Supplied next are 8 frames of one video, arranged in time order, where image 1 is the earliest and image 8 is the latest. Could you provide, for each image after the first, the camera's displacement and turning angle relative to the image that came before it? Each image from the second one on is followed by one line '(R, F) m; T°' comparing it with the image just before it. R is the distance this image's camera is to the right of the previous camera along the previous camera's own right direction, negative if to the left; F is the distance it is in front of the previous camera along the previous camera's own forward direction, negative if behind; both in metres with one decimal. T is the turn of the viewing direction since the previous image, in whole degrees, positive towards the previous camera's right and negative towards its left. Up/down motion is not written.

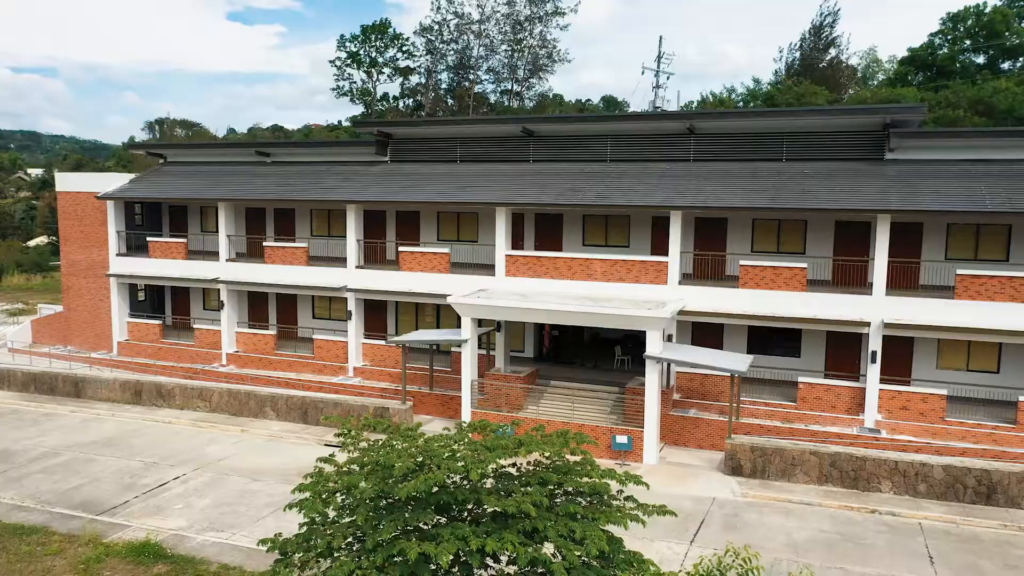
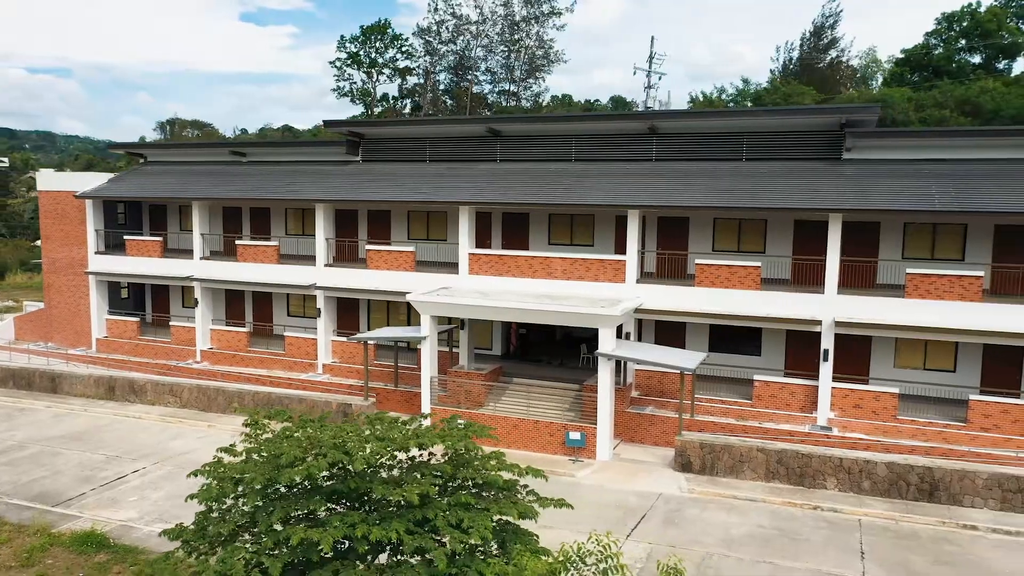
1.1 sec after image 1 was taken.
(+1.4, -0.2) m; -1°
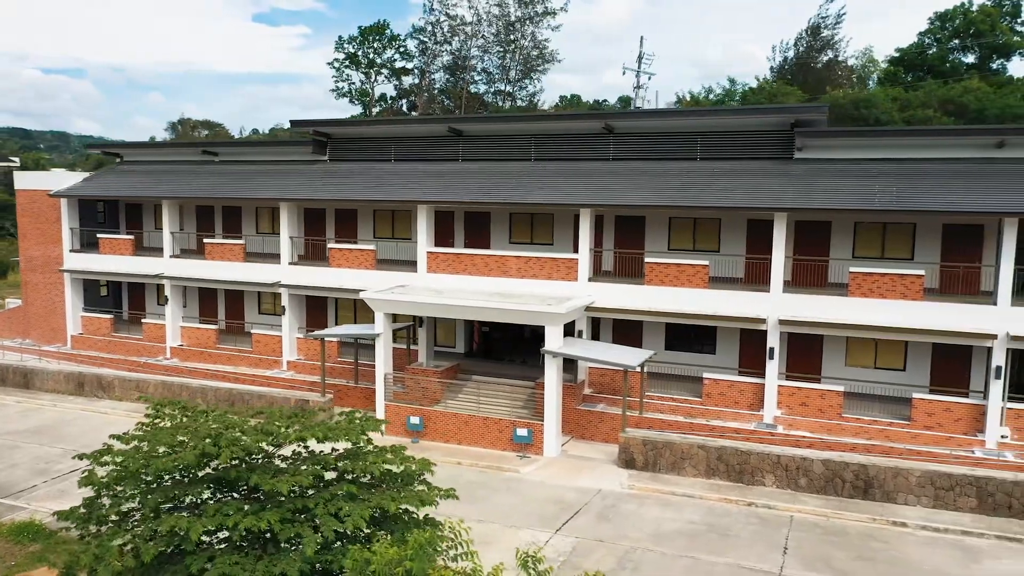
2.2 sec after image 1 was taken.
(+1.6, -0.2) m; -1°
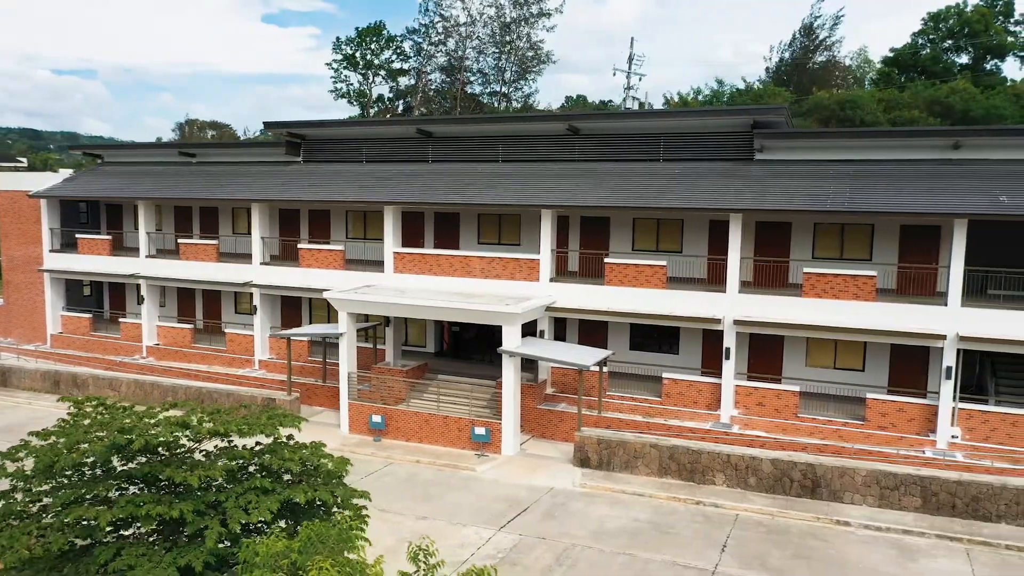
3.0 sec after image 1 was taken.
(+1.3, -0.2) m; -1°
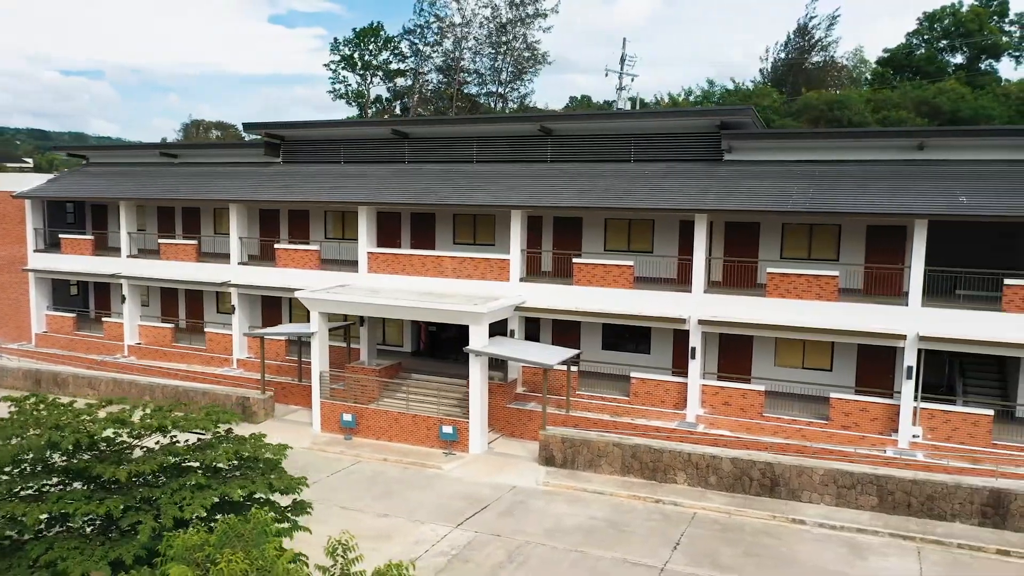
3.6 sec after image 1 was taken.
(+1.0, -0.1) m; 0°
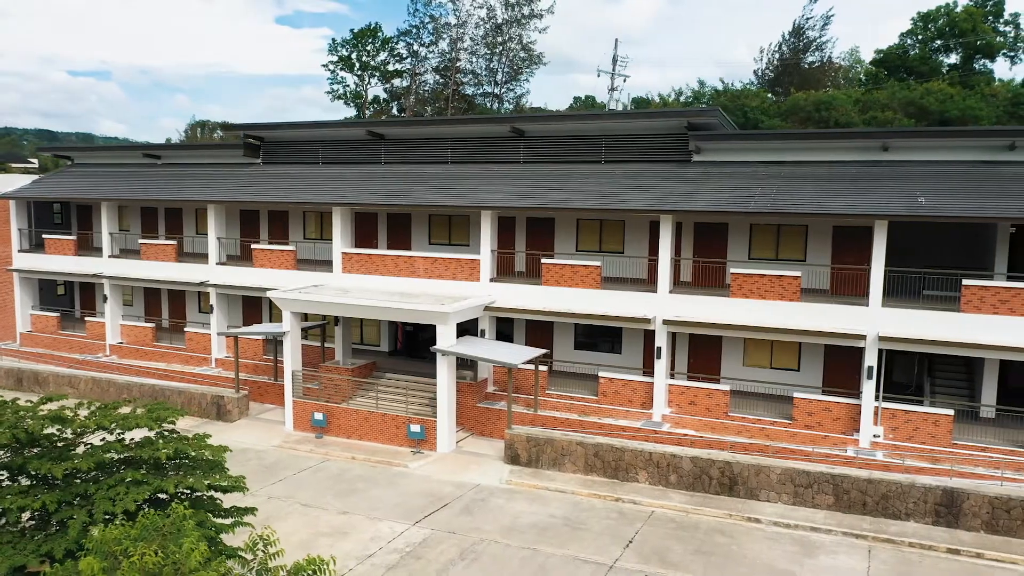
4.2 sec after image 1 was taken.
(+1.0, -0.1) m; 0°
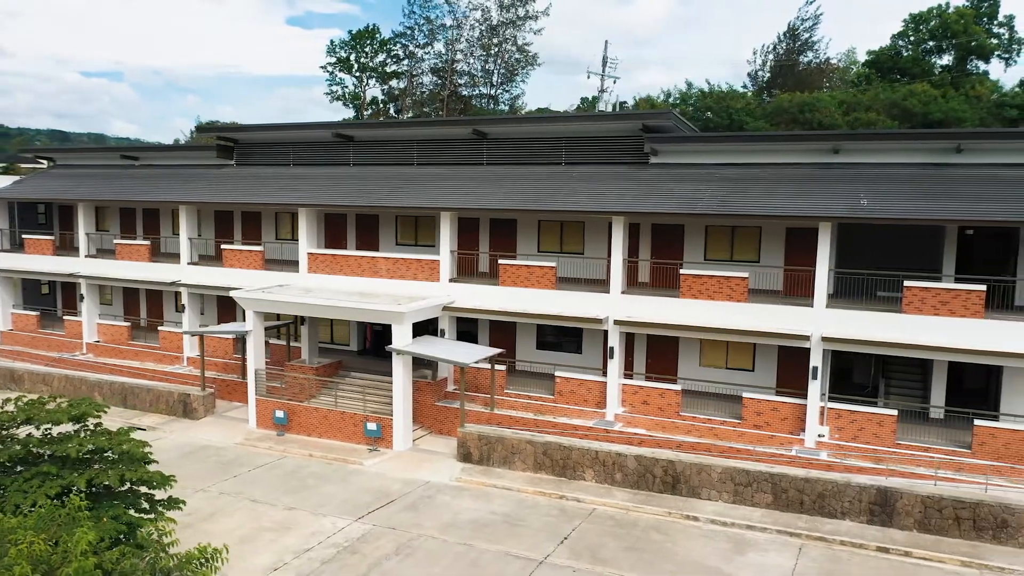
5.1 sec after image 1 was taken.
(+1.4, -0.3) m; -1°
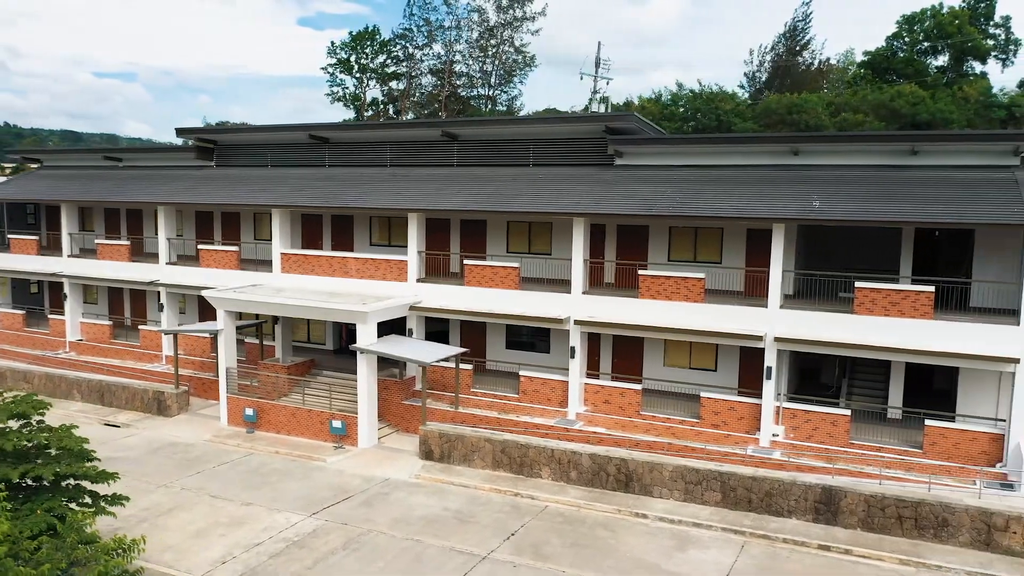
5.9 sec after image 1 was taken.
(+1.2, -0.2) m; -1°
